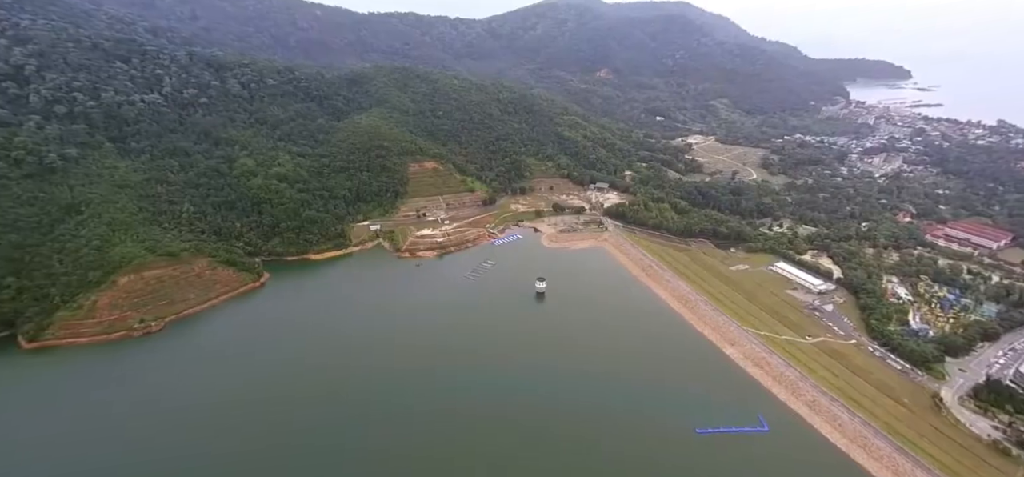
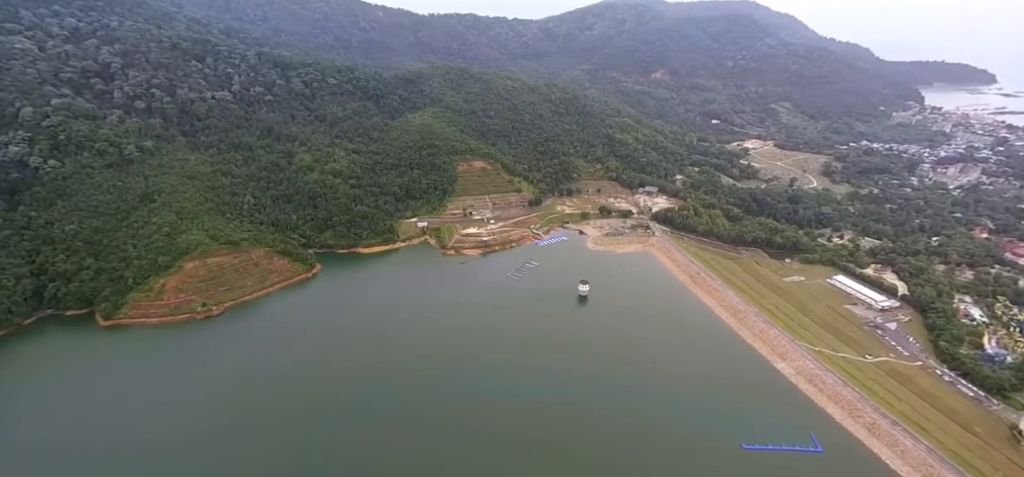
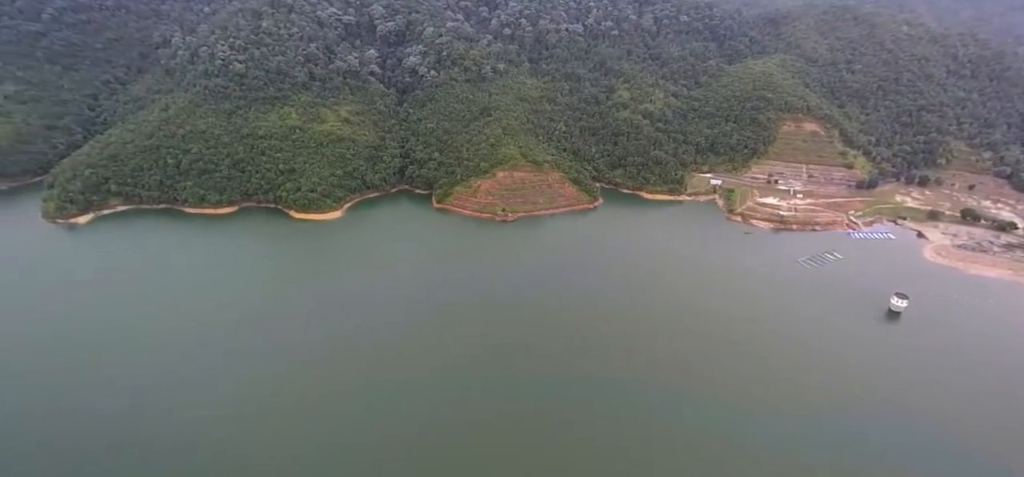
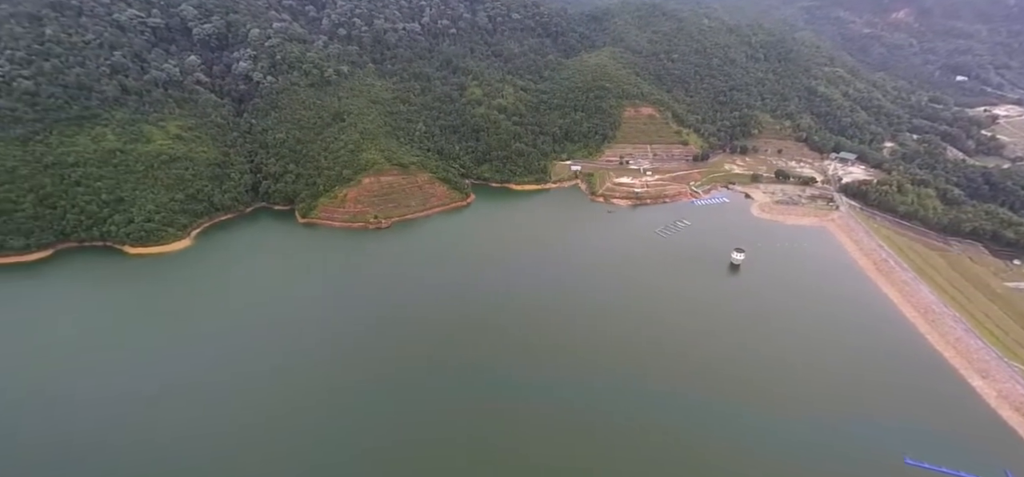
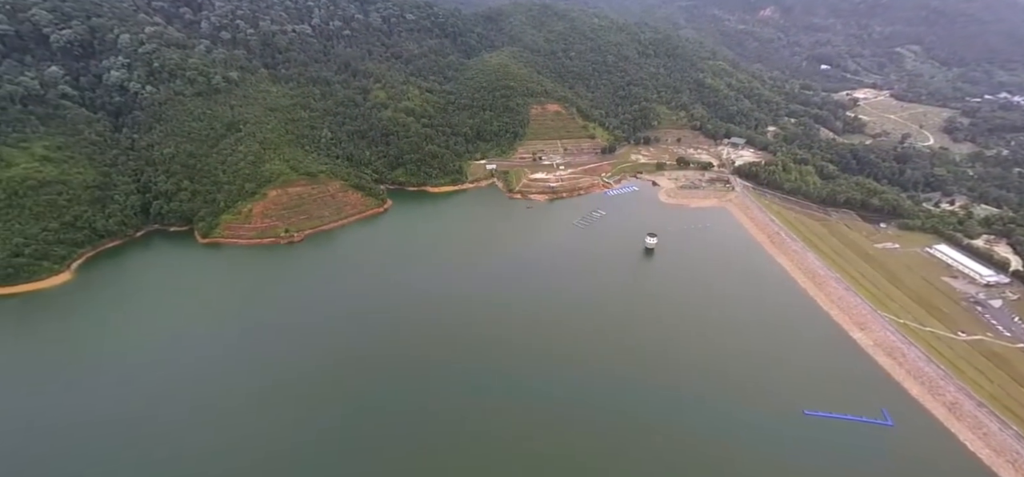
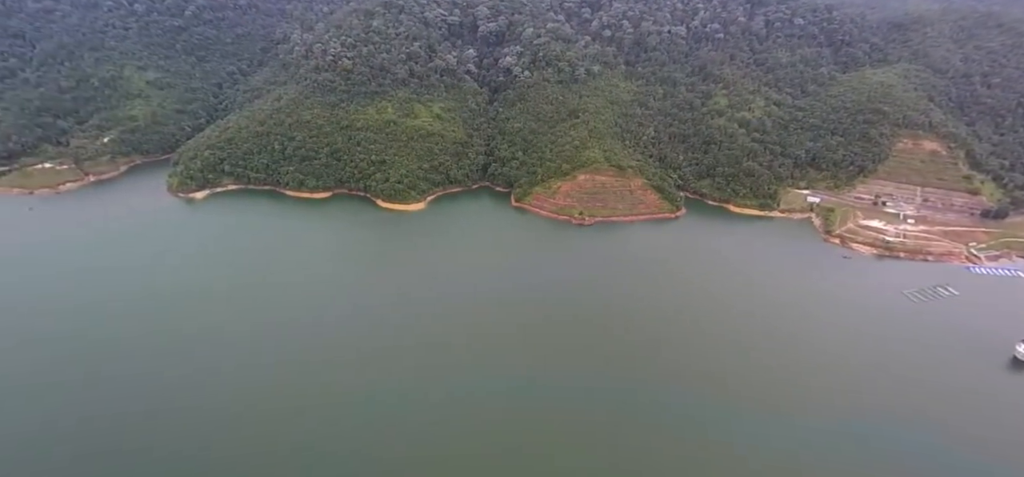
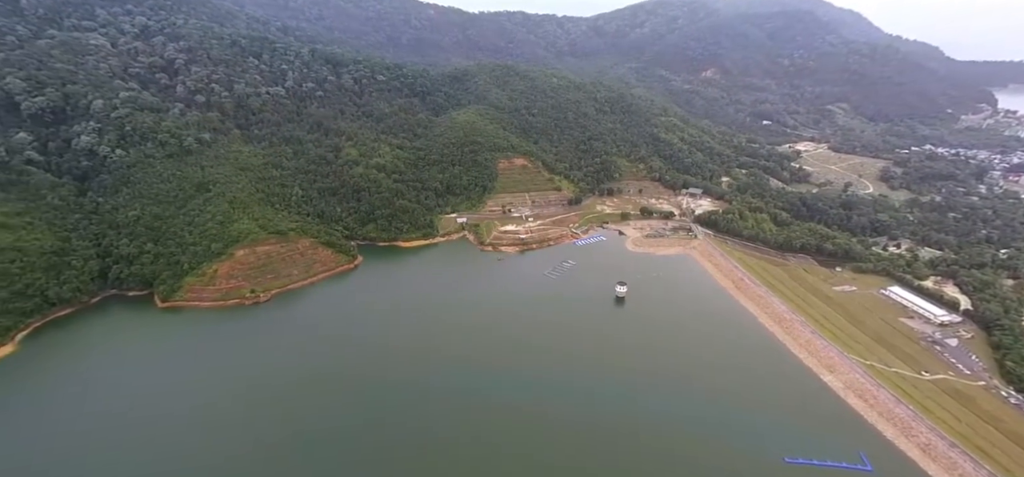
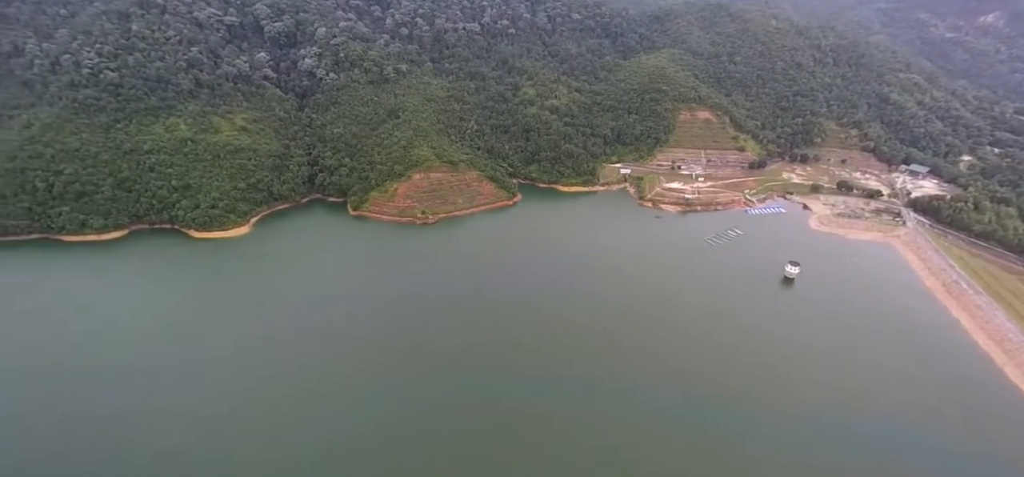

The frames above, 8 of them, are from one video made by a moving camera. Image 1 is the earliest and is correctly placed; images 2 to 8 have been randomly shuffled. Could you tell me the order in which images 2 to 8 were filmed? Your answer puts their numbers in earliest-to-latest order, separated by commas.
2, 7, 5, 4, 8, 3, 6
